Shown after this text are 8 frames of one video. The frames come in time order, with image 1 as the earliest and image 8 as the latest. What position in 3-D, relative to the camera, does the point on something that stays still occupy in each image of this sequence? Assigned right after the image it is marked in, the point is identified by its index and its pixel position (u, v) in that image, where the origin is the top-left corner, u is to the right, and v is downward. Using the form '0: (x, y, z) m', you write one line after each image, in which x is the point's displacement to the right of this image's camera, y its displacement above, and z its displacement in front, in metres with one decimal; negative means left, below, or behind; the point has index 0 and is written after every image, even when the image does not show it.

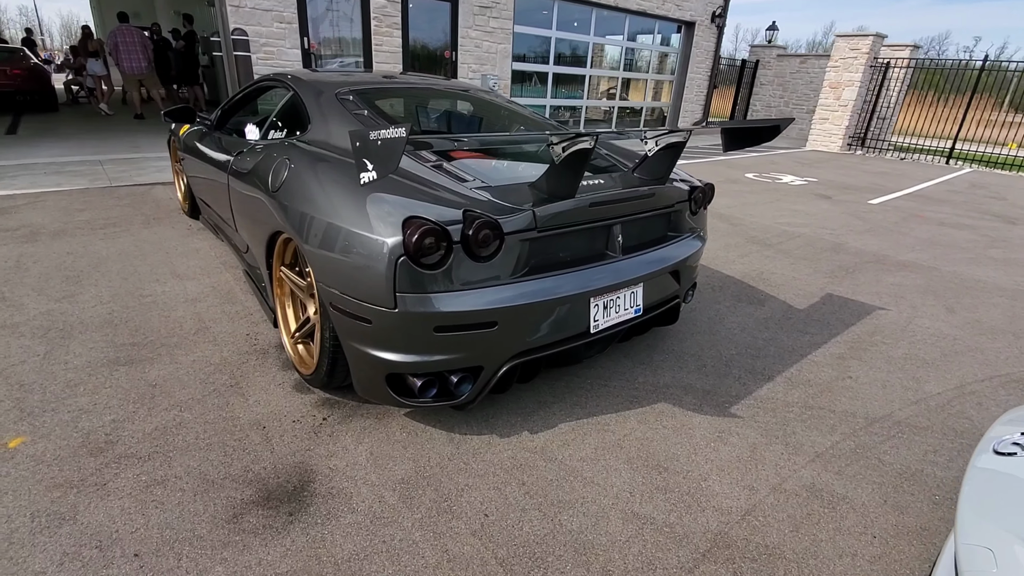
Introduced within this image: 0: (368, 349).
0: (-0.5, -0.2, +1.9) m
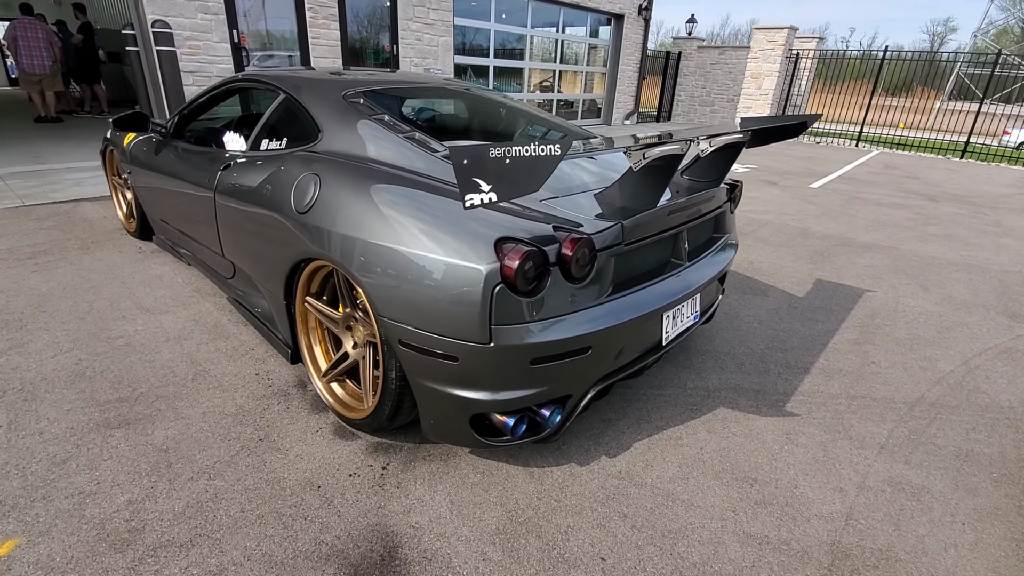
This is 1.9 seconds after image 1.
0: (-0.2, -0.3, +1.7) m
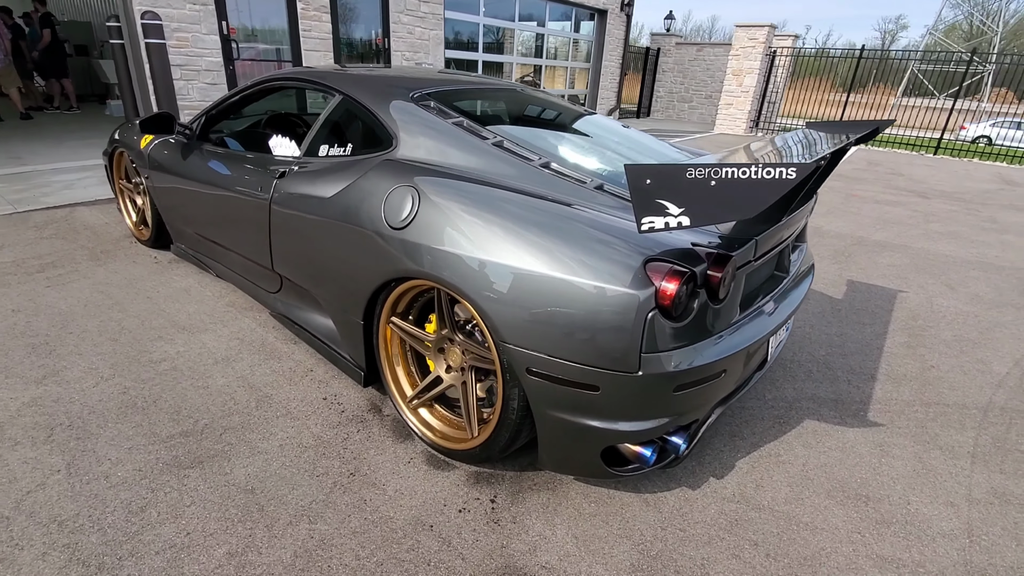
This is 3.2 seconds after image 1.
0: (+0.2, -0.4, +1.6) m
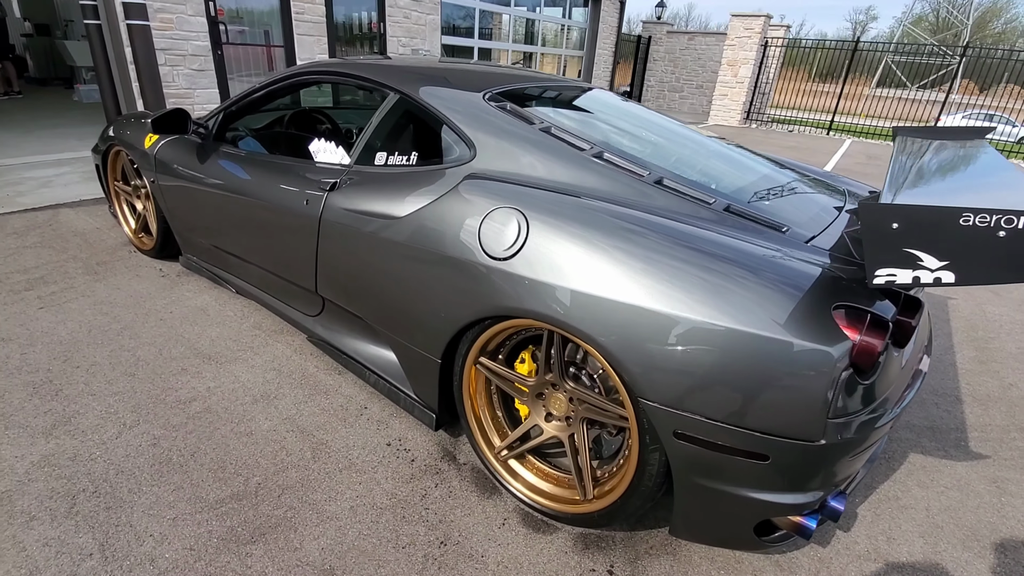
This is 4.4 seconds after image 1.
0: (+0.6, -0.5, +1.4) m
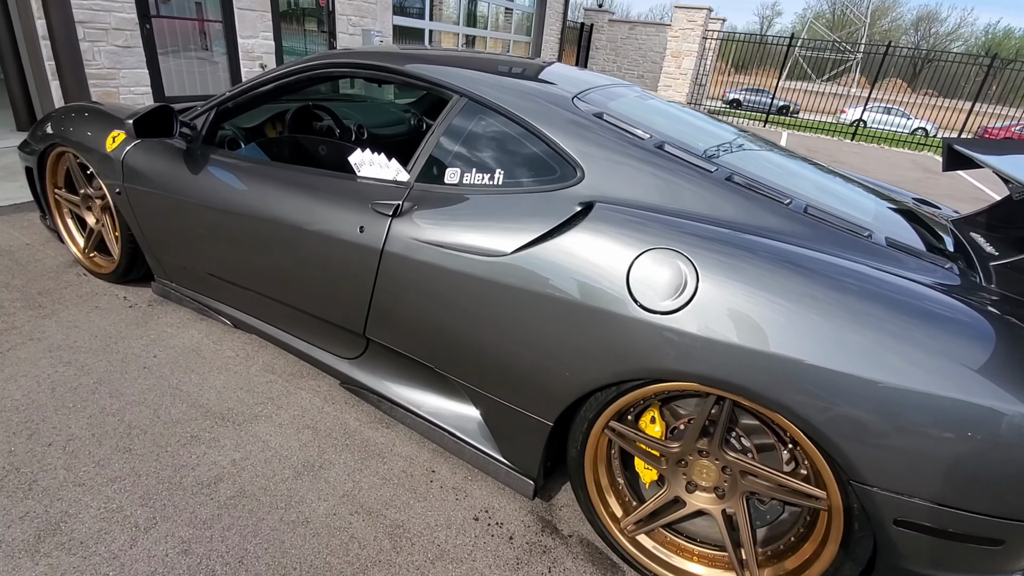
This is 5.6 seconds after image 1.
0: (+1.0, -0.6, +1.2) m
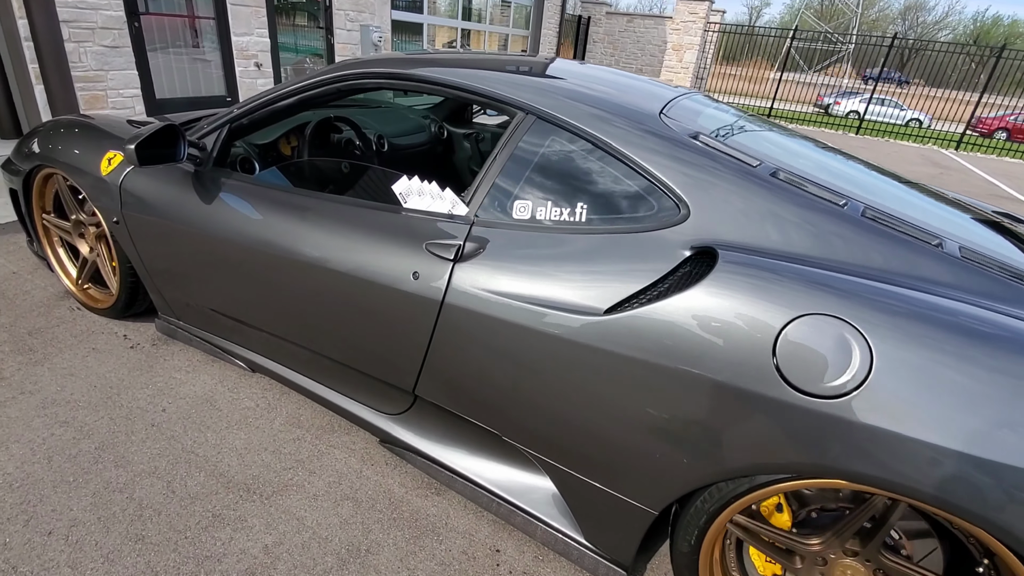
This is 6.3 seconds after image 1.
0: (+1.2, -0.8, +1.0) m
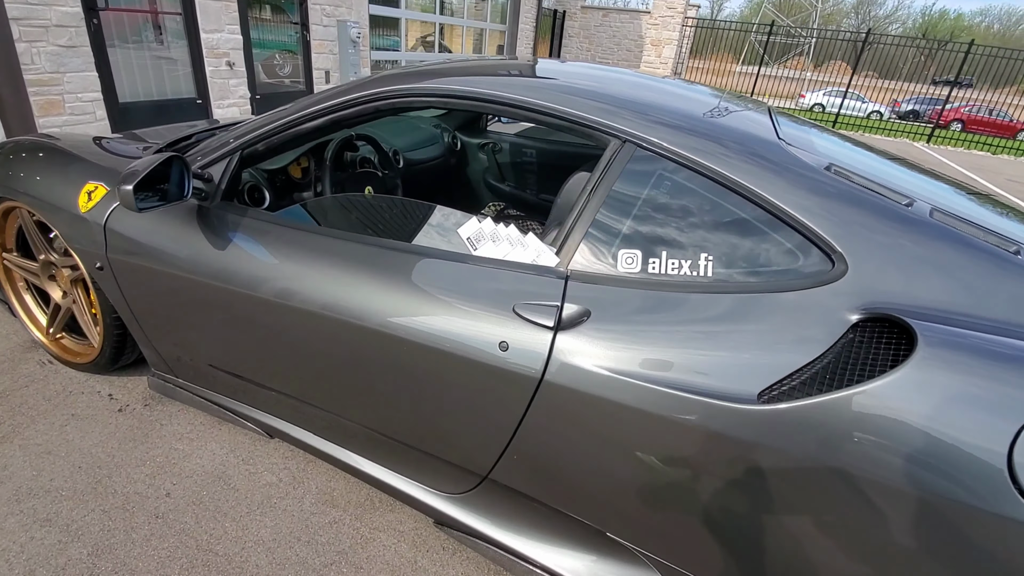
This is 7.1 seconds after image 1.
0: (+1.5, -0.9, +0.8) m
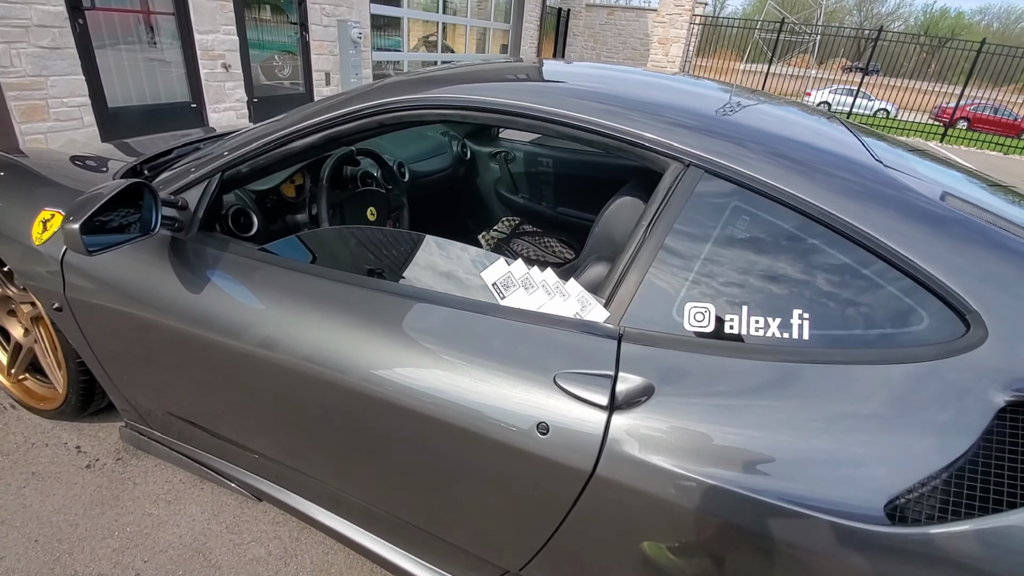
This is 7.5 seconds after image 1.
0: (+1.6, -1.0, +0.6) m
